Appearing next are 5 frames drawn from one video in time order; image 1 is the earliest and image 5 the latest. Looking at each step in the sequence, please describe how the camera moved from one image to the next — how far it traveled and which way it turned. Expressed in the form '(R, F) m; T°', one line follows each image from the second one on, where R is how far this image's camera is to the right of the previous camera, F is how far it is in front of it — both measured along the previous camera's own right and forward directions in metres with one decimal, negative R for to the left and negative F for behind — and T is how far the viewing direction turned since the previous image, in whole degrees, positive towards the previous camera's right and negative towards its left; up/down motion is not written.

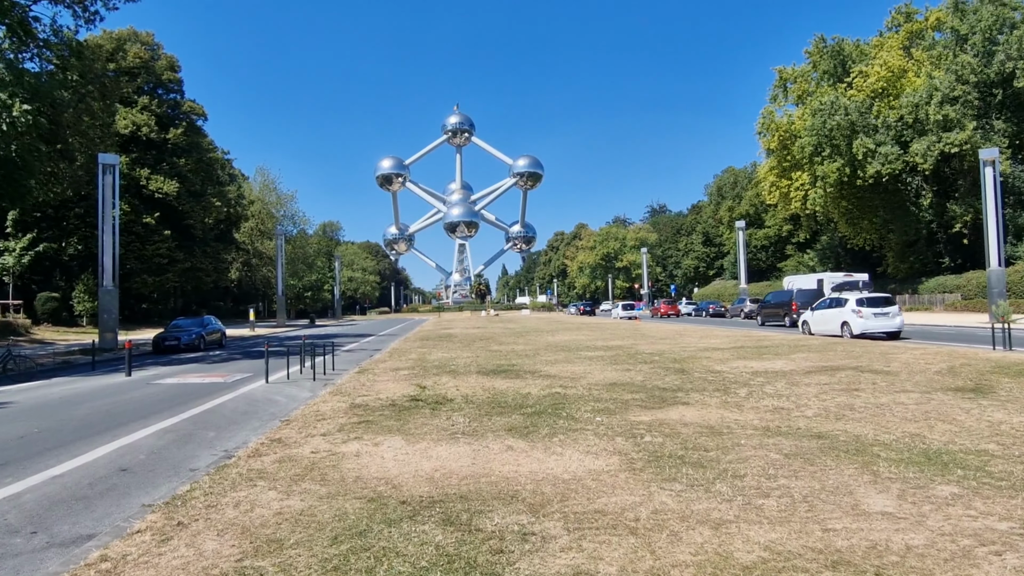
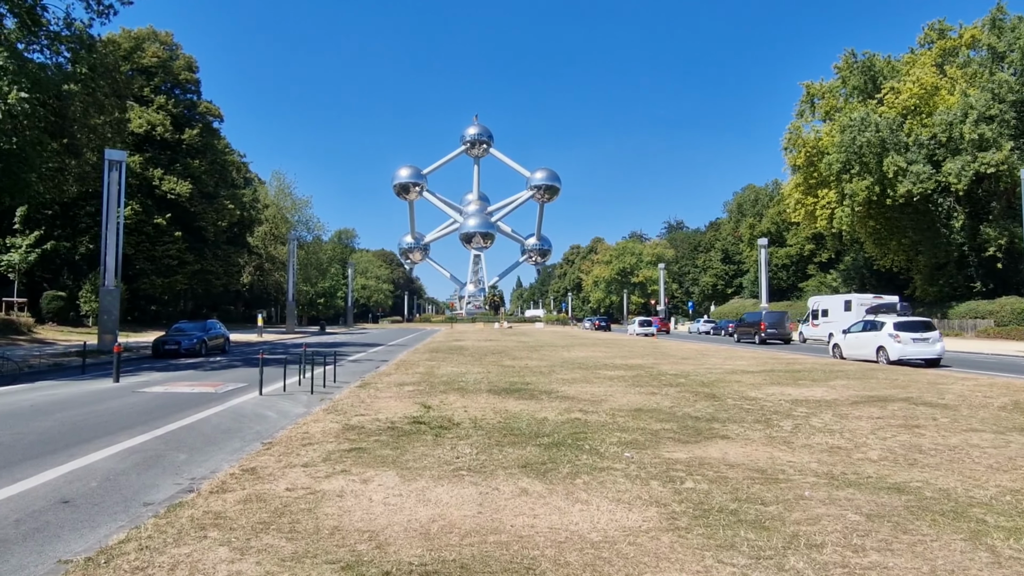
(-0.1, +1.2) m; -1°
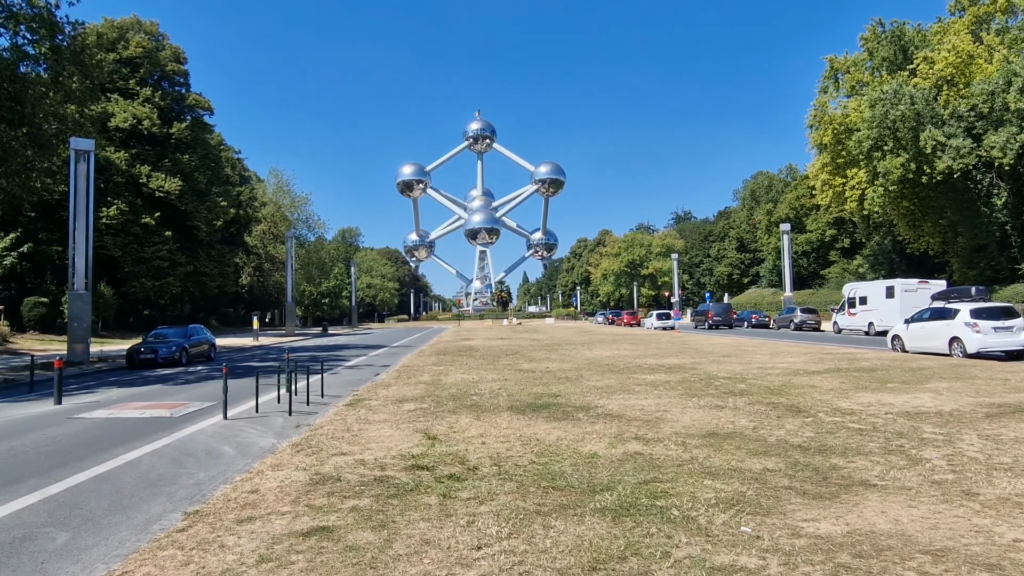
(-0.3, +2.9) m; -1°
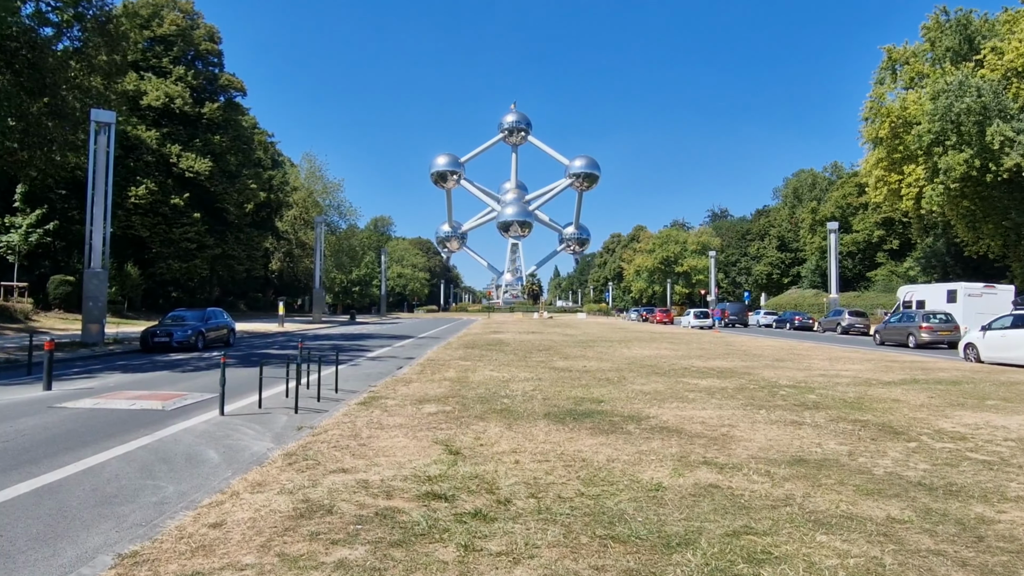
(-0.1, +1.6) m; -2°
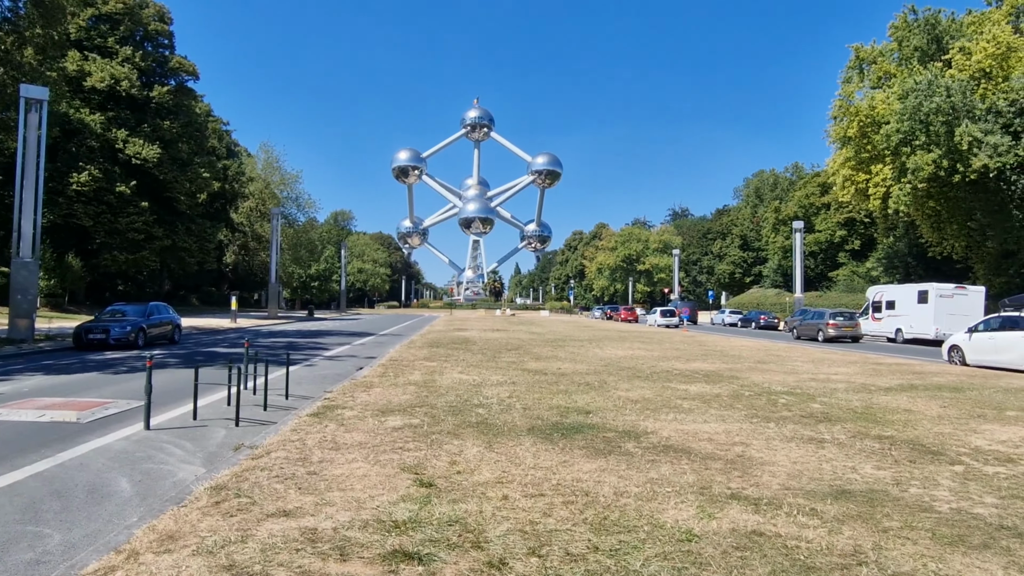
(-0.2, +1.3) m; +3°
